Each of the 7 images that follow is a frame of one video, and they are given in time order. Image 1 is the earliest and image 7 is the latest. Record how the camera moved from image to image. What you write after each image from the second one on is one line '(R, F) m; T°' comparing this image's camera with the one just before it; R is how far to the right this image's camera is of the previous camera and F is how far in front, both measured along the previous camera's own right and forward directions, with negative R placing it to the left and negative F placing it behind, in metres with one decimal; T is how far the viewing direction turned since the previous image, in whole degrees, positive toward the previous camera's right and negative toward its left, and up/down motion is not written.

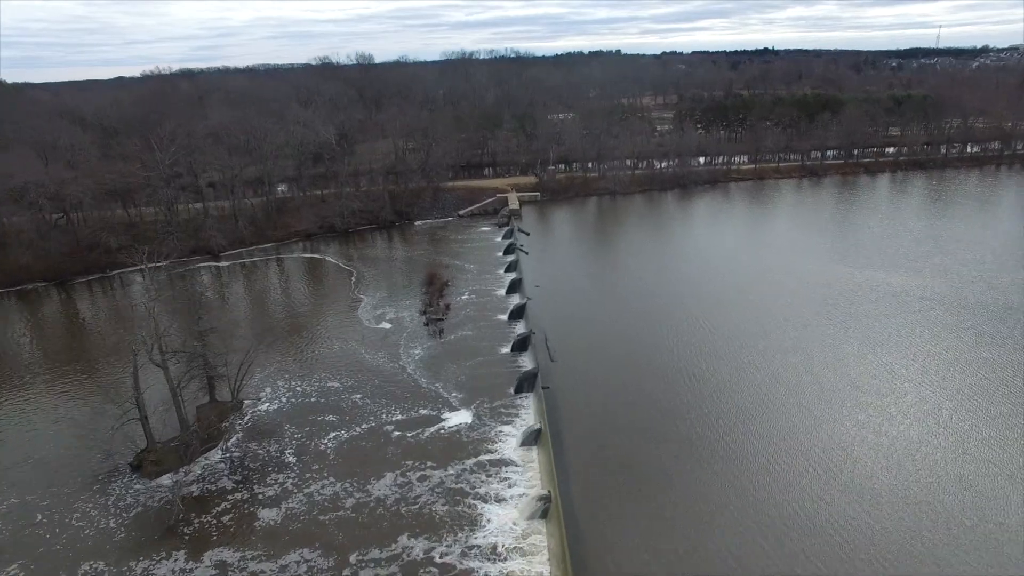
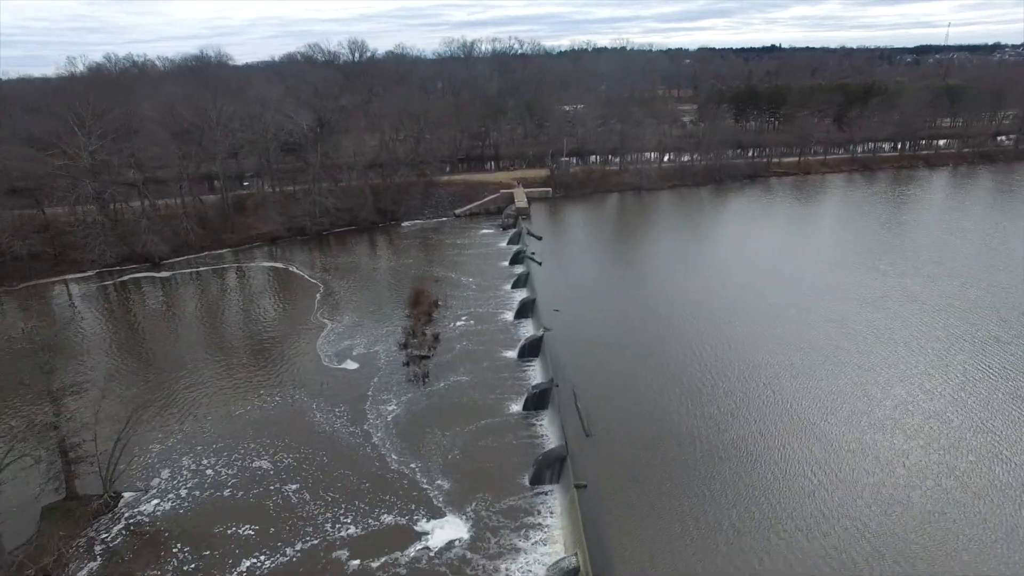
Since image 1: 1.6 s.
(-0.3, +7.5) m; 0°
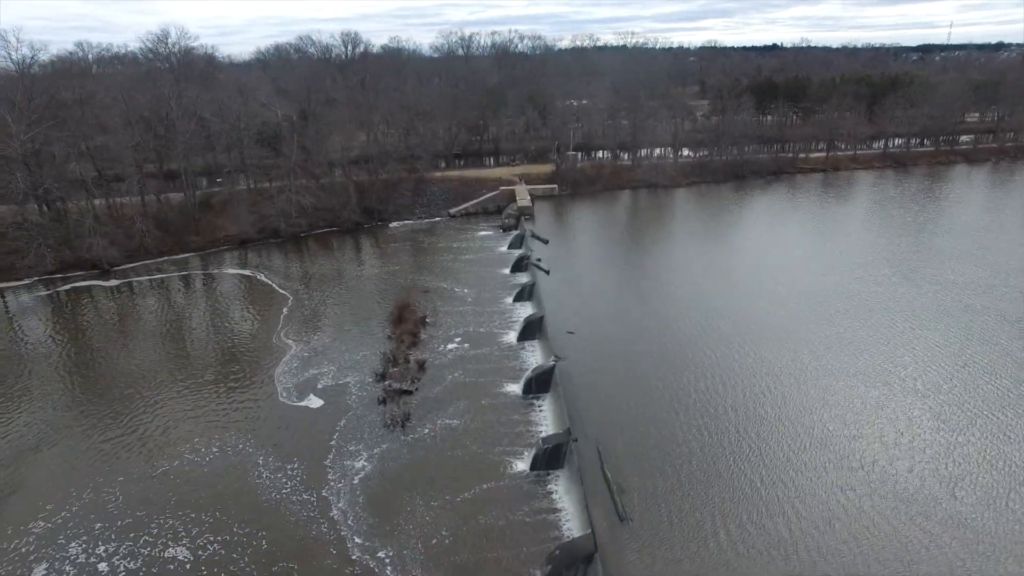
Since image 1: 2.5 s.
(-0.1, +4.2) m; 0°
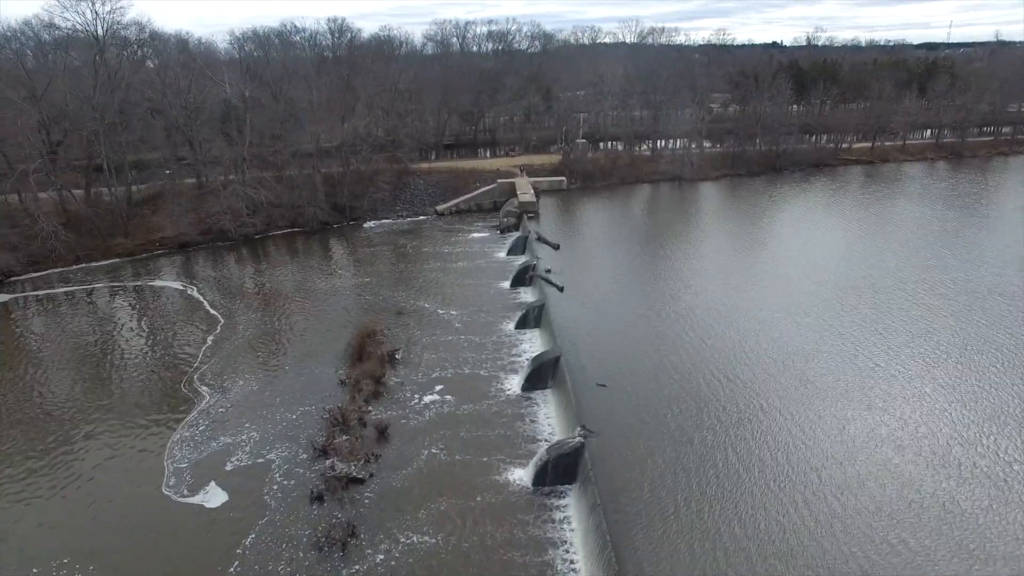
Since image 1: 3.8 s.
(-0.1, +5.8) m; 0°
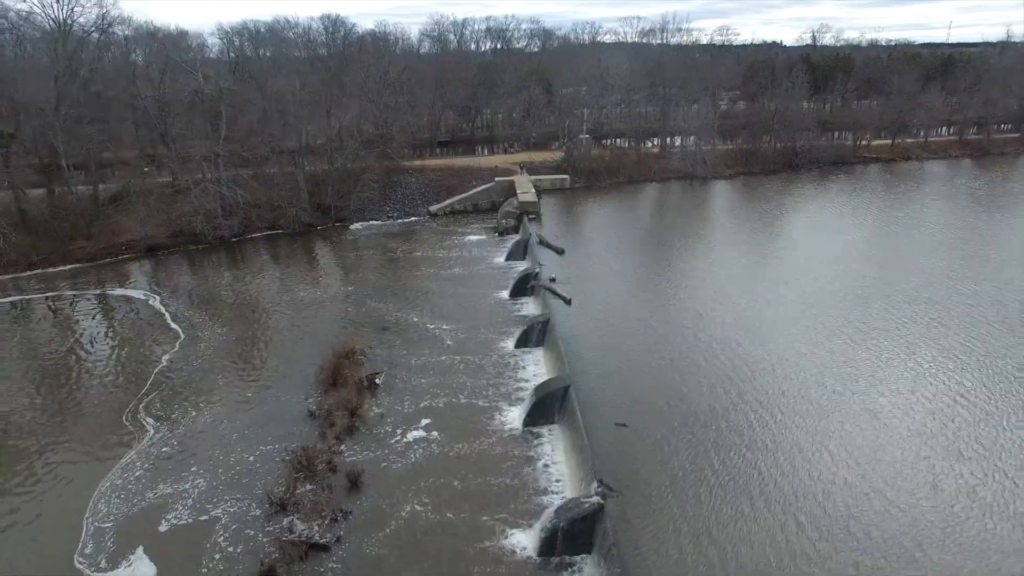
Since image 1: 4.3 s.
(0.0, +2.2) m; 0°
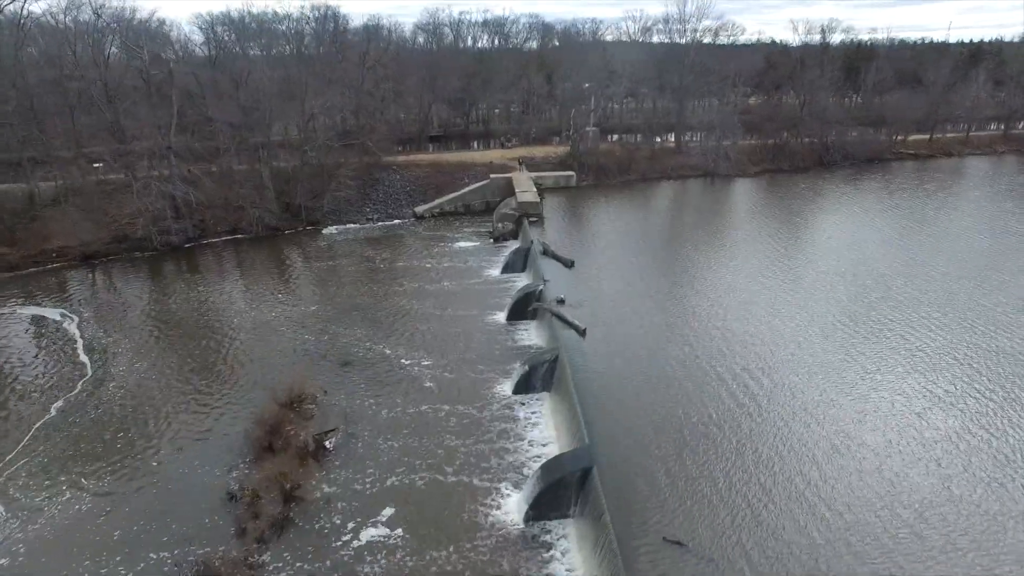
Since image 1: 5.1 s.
(0.0, +3.4) m; 0°
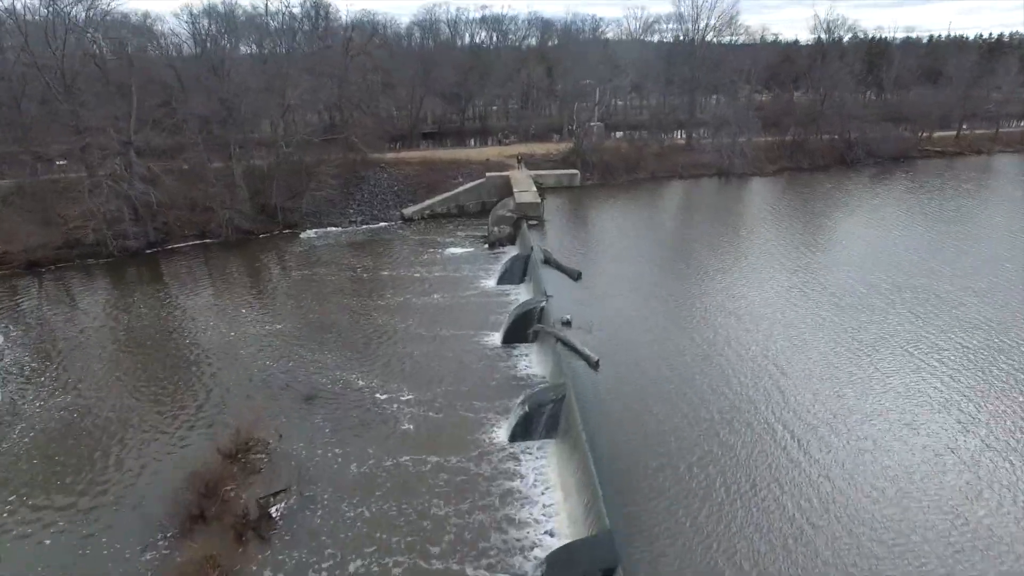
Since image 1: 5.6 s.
(0.0, +2.1) m; 0°
